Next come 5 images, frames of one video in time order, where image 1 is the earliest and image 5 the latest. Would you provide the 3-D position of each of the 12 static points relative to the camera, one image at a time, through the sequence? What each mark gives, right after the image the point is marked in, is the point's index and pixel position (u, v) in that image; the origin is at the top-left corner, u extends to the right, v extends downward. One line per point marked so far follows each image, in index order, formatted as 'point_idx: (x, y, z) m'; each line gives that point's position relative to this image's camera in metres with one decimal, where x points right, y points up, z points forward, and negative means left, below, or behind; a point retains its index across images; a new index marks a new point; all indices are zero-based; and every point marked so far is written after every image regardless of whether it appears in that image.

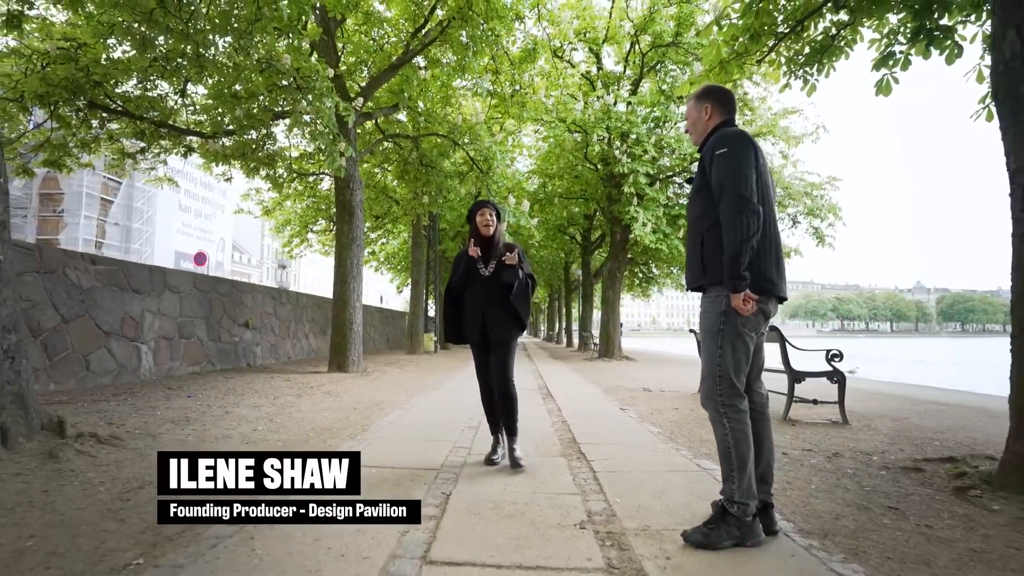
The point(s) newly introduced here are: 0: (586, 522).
0: (+0.4, -1.3, +2.9) m
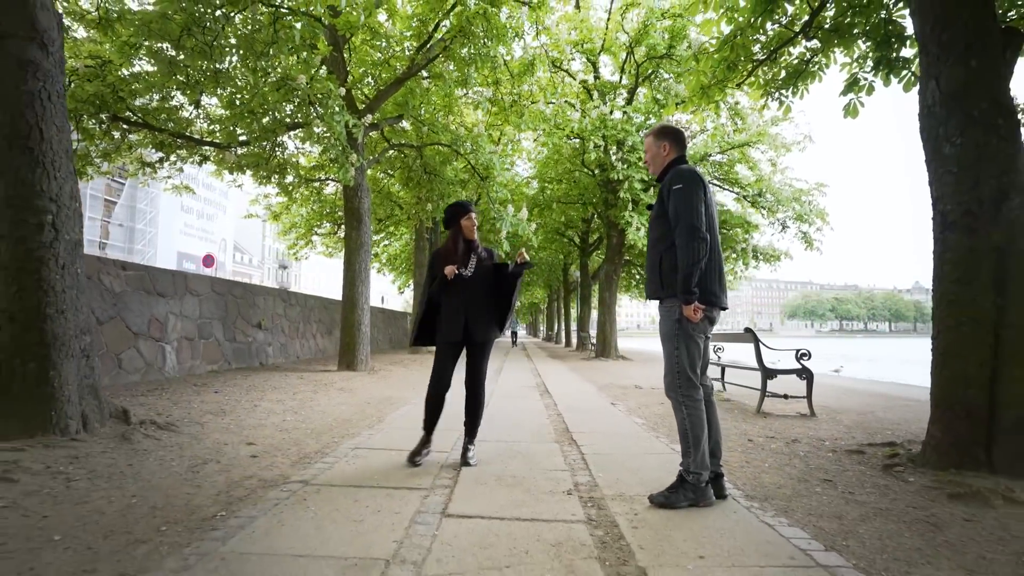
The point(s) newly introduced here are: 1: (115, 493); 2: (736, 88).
0: (+0.4, -1.3, +3.5) m
1: (-2.3, -1.2, +3.1) m
2: (+3.4, +3.0, +8.0) m
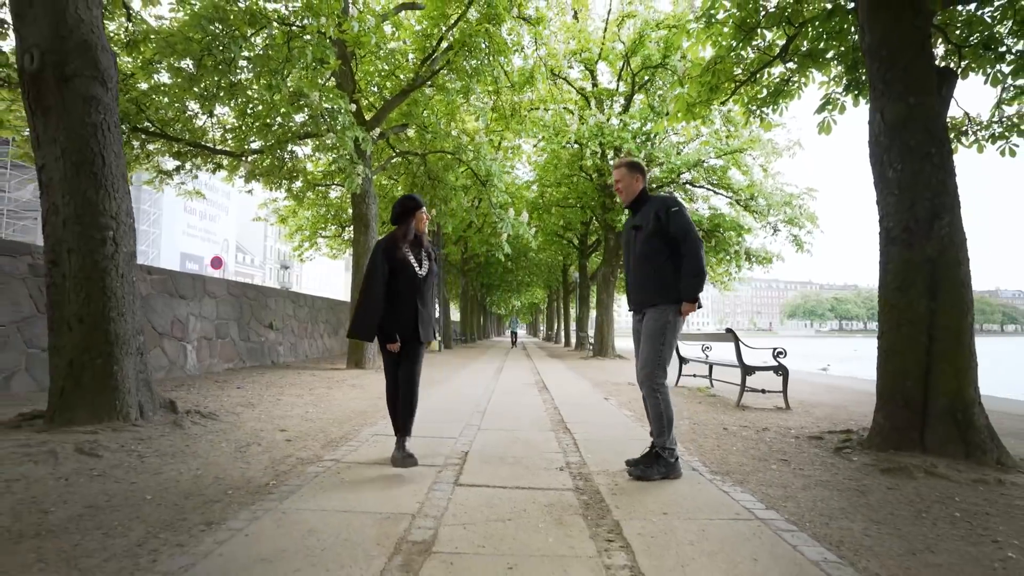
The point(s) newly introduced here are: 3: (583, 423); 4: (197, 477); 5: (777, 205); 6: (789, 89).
0: (+0.4, -1.4, +4.2) m
1: (-2.3, -1.2, +3.7) m
2: (+3.4, +3.0, +8.7) m
3: (+0.8, -1.6, +6.2) m
4: (-2.1, -1.3, +3.5) m
5: (+9.3, +2.9, +18.7) m
6: (+4.3, +3.1, +8.3) m
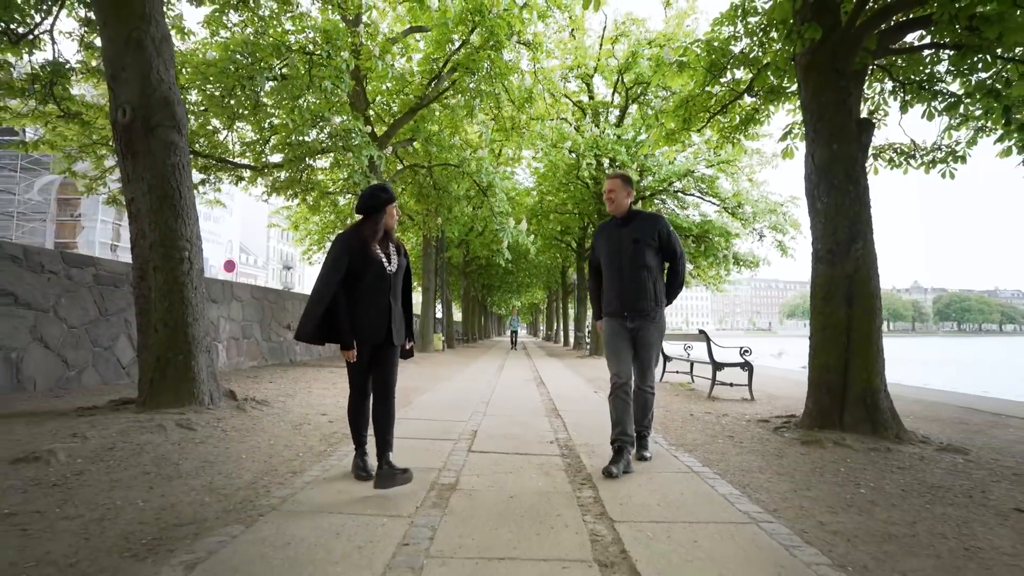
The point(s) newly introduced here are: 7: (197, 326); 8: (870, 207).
0: (+0.4, -1.5, +5.2) m
1: (-2.3, -1.4, +4.8) m
2: (+3.4, +2.9, +9.7) m
3: (+0.8, -1.7, +7.3) m
4: (-2.1, -1.4, +4.6) m
5: (+9.3, +2.8, +19.7) m
6: (+4.3, +3.0, +9.3) m
7: (-3.4, -0.4, +5.7) m
8: (+3.7, +0.8, +5.5) m
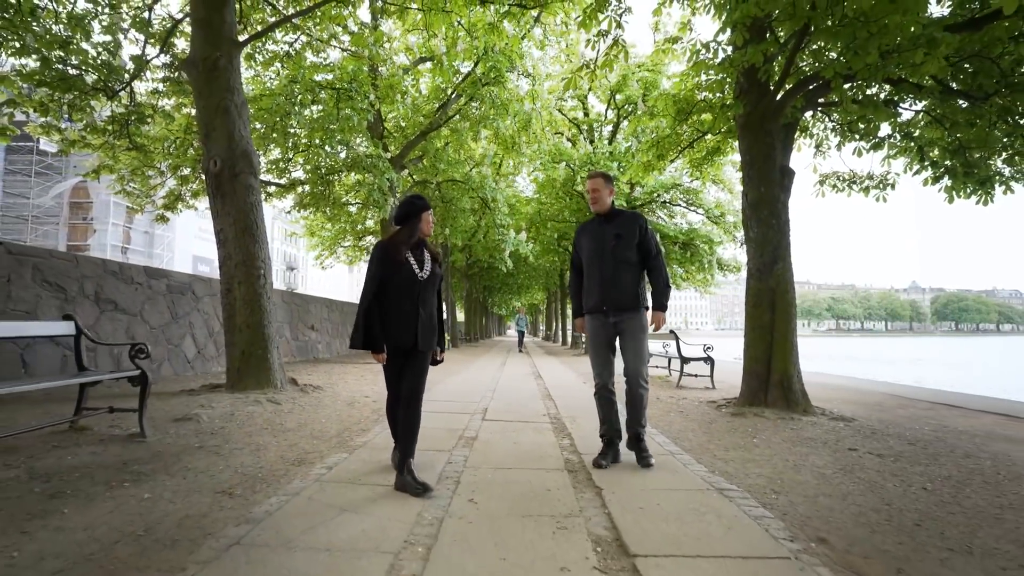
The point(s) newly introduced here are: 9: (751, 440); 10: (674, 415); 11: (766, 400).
0: (+0.5, -1.6, +6.9) m
1: (-2.3, -1.5, +6.4) m
2: (+3.5, +2.7, +11.4) m
3: (+0.9, -1.8, +9.0) m
4: (-2.1, -1.5, +6.3) m
5: (+9.4, +2.7, +21.4) m
6: (+4.4, +2.9, +11.0) m
7: (-3.4, -0.5, +7.4) m
8: (+3.8, +0.7, +7.2) m
9: (+2.4, -1.5, +5.3) m
10: (+2.1, -1.6, +6.8) m
11: (+3.3, -1.5, +7.0) m
